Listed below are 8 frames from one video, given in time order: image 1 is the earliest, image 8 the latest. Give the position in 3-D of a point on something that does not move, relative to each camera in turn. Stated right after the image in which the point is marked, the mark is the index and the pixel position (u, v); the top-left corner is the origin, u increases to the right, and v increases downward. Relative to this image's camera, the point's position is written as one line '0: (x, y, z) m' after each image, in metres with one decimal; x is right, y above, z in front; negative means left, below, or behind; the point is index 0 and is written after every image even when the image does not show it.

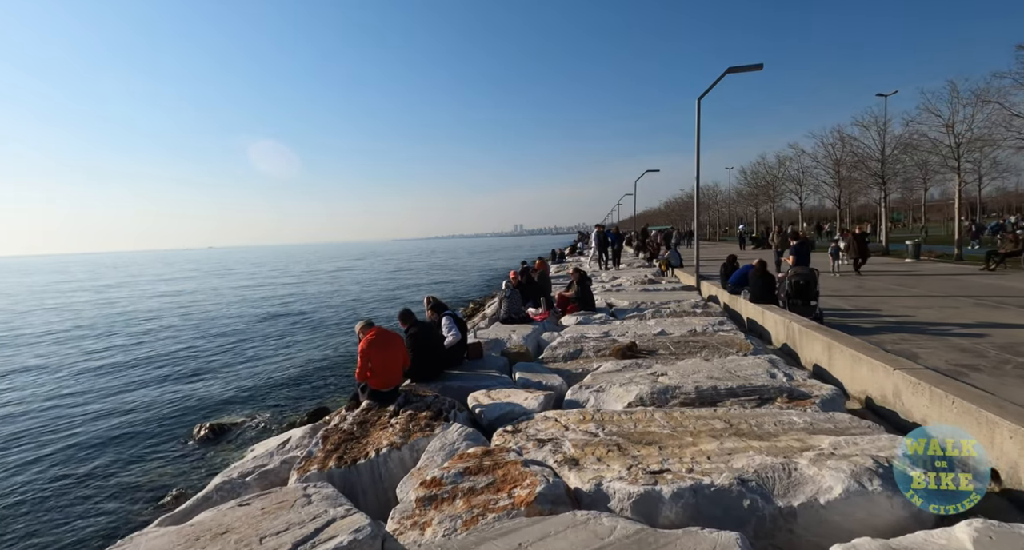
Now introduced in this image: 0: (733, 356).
0: (+2.6, -1.0, +6.1) m
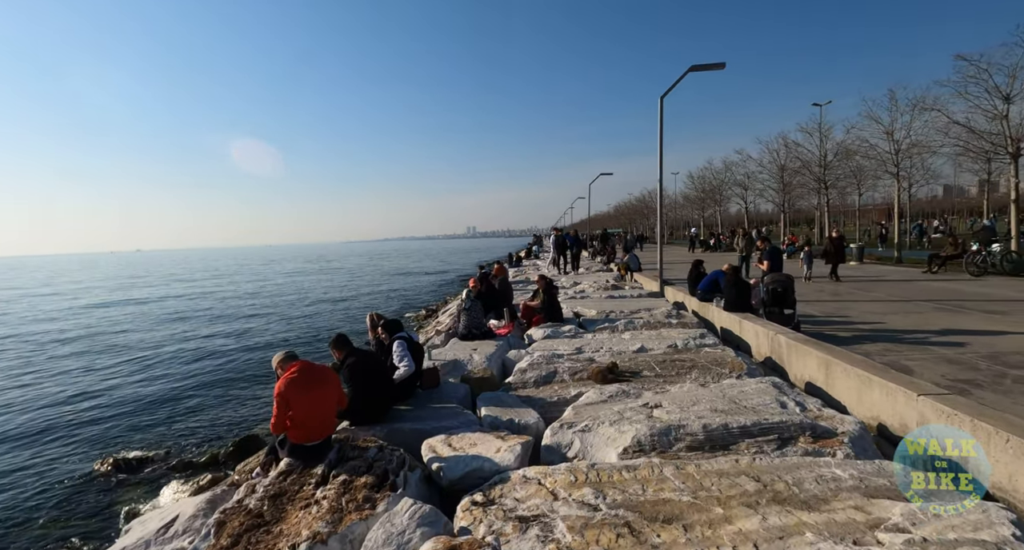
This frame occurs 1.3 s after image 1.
0: (+2.2, -1.1, +5.3) m
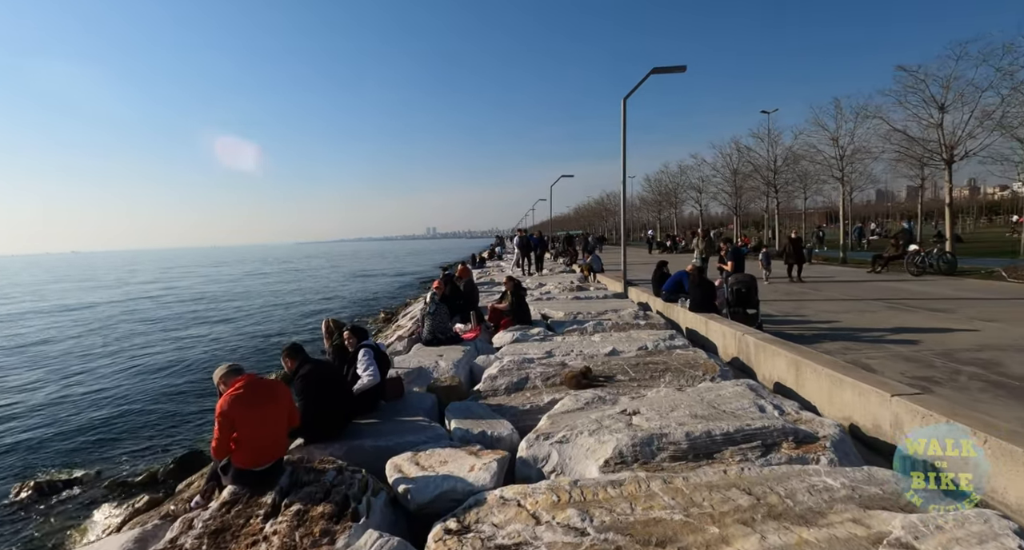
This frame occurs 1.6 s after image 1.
0: (+1.9, -1.1, +5.1) m
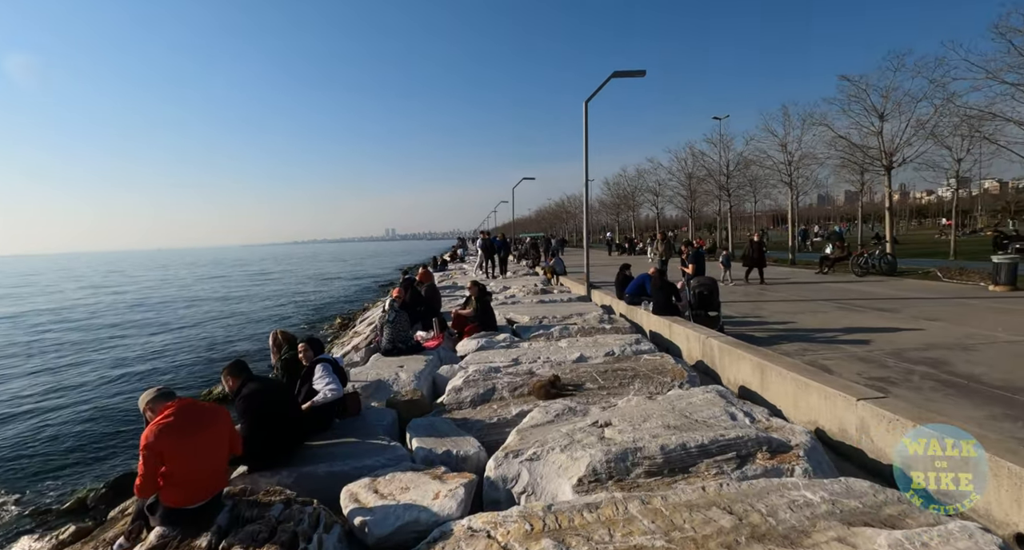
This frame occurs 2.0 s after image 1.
0: (+1.6, -1.1, +5.0) m
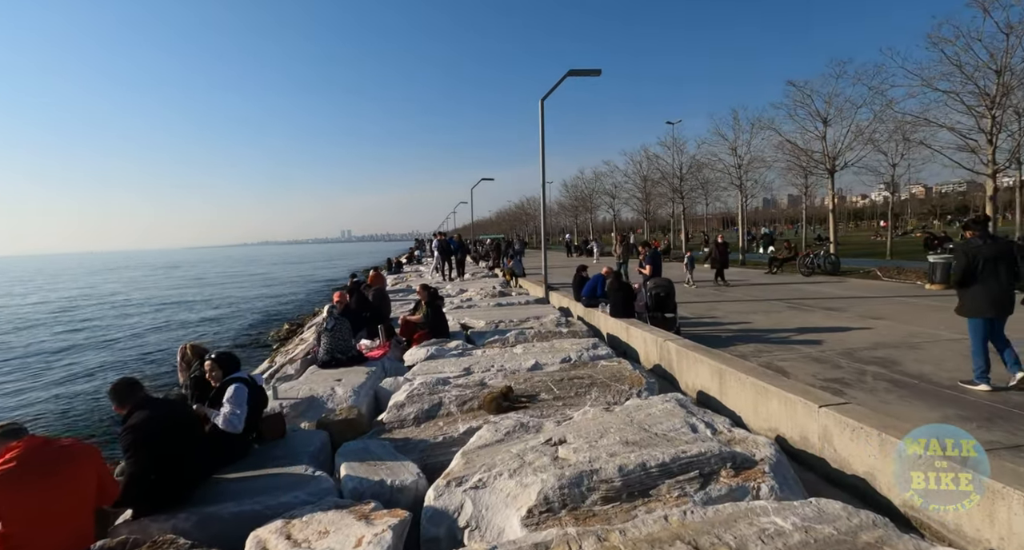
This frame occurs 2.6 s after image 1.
0: (+1.1, -1.2, +4.7) m
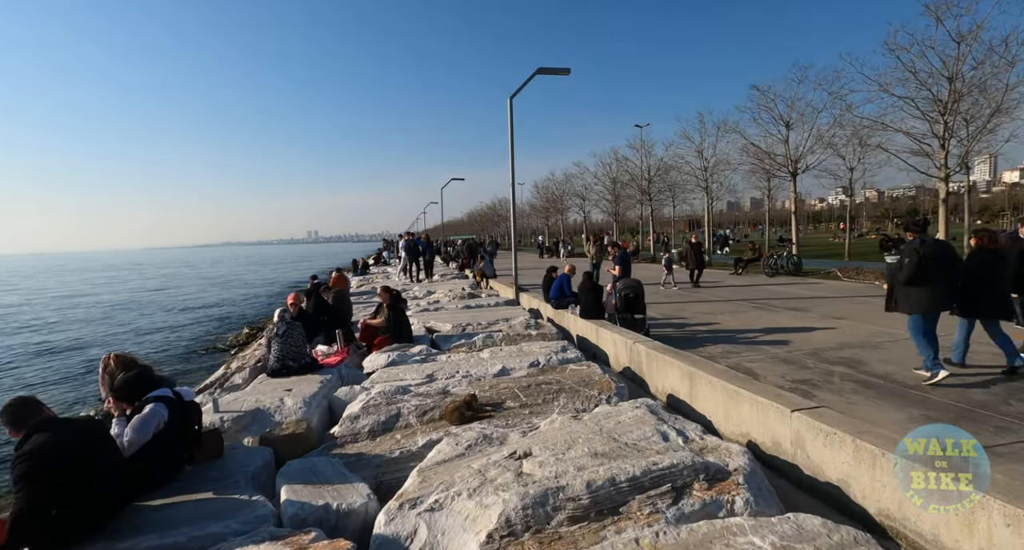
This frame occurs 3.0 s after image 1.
0: (+0.8, -1.2, +4.5) m
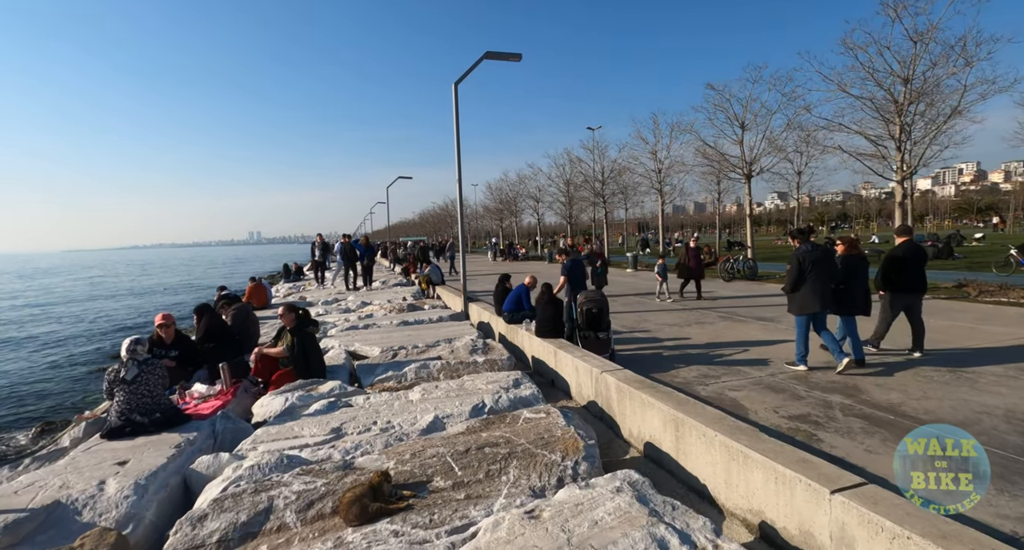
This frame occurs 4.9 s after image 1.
0: (+0.3, -1.3, +3.2) m
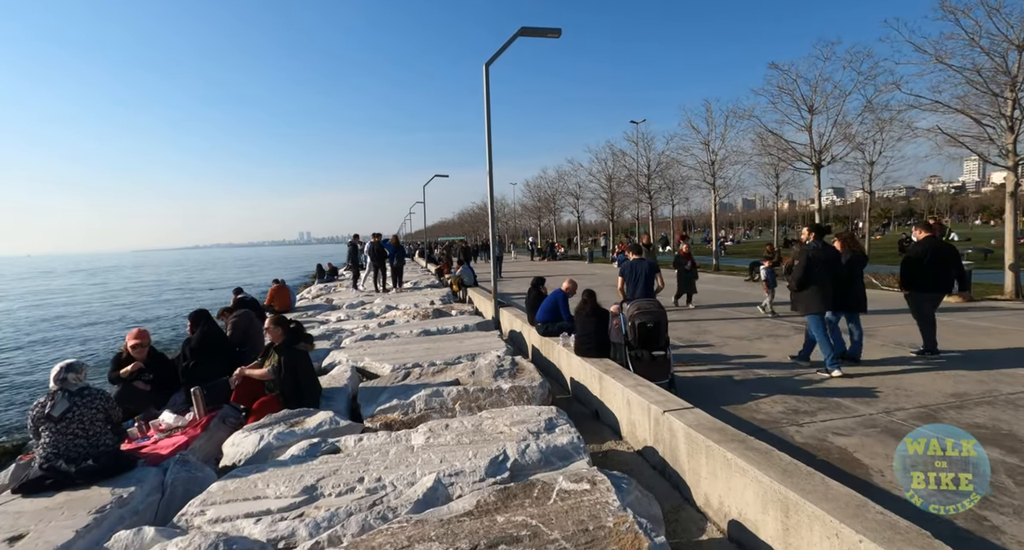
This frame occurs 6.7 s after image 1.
0: (+0.4, -1.4, +1.9) m
